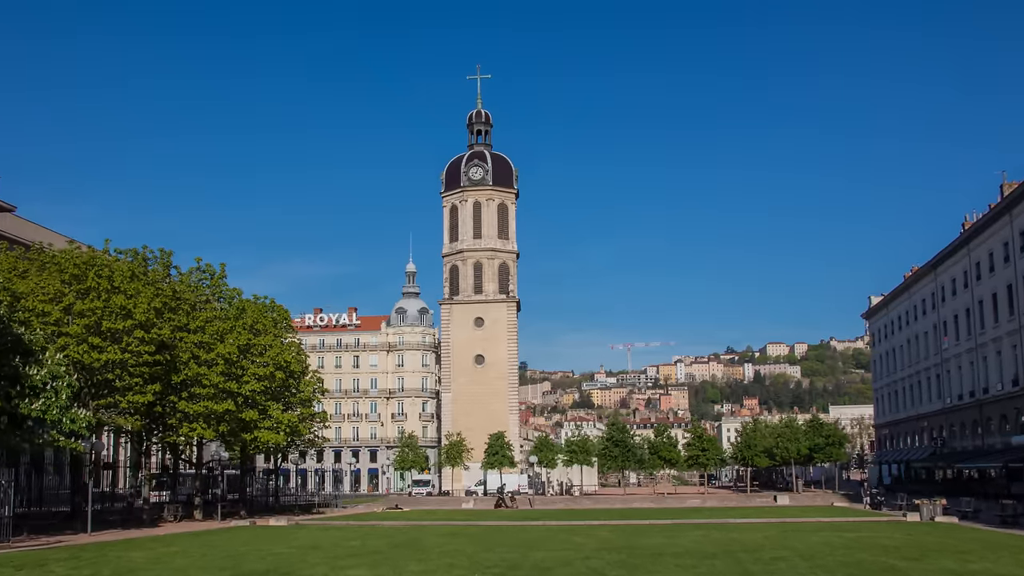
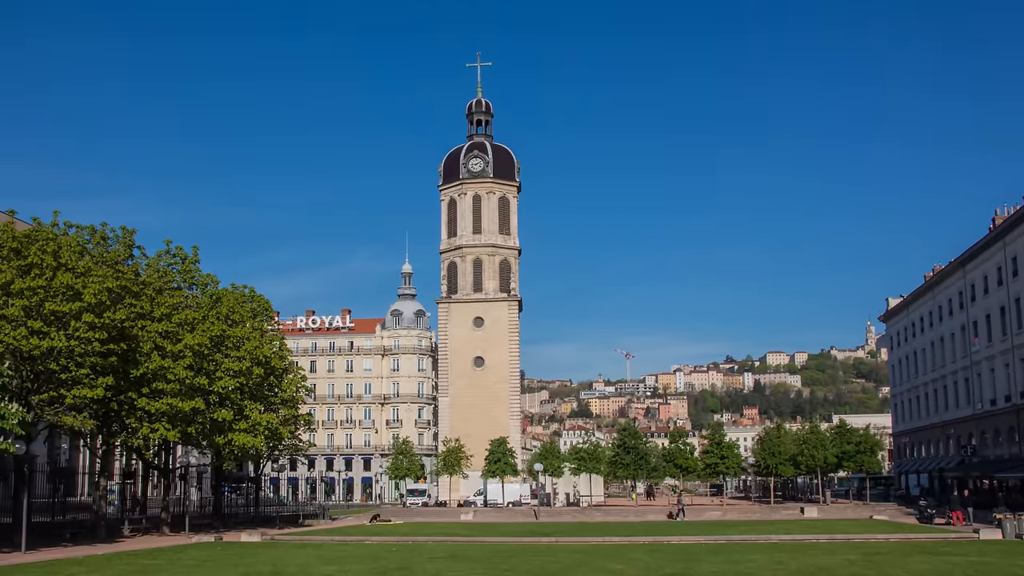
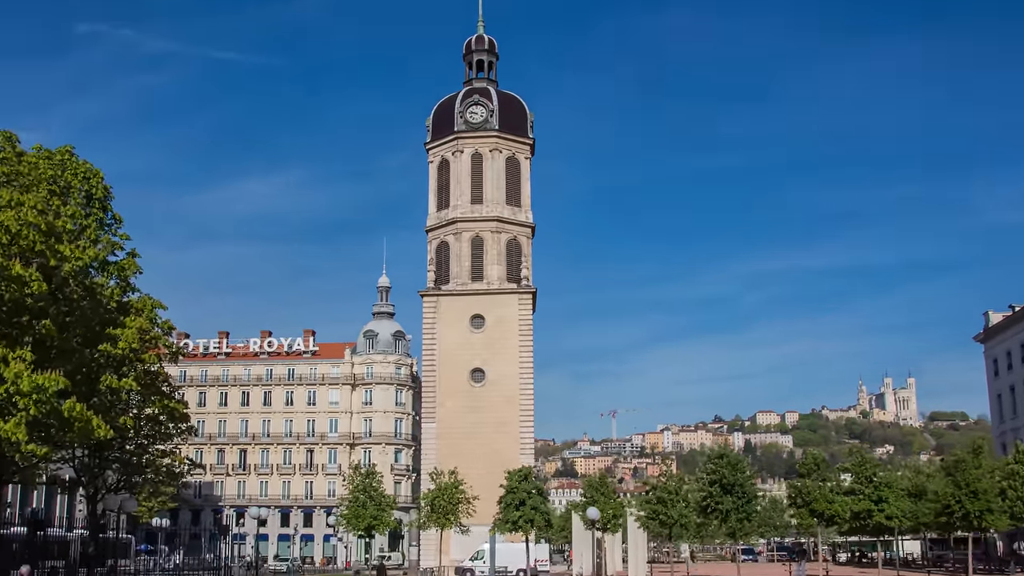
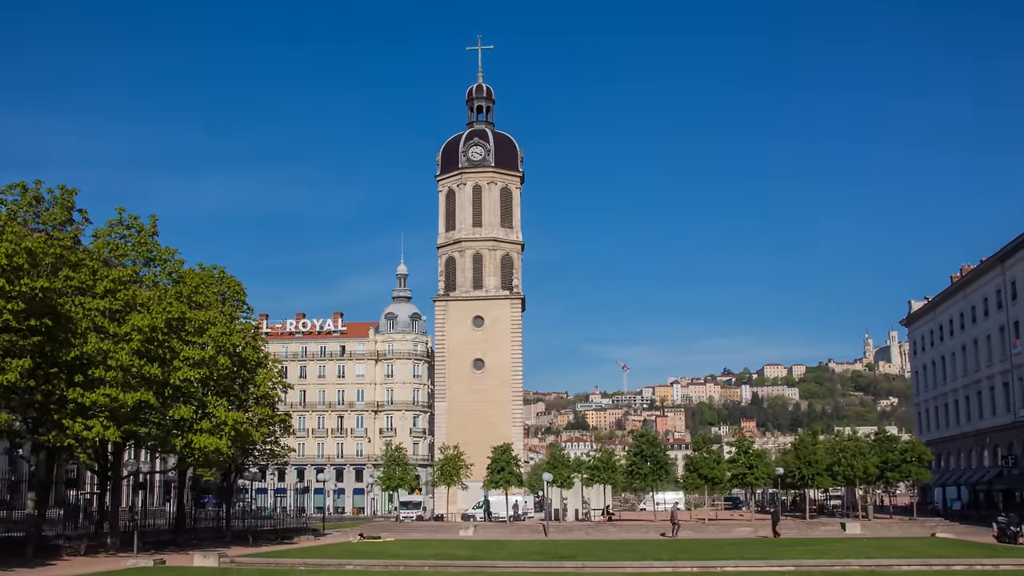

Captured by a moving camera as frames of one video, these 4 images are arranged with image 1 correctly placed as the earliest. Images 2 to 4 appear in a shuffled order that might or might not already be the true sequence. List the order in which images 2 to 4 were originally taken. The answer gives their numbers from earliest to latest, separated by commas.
2, 4, 3
